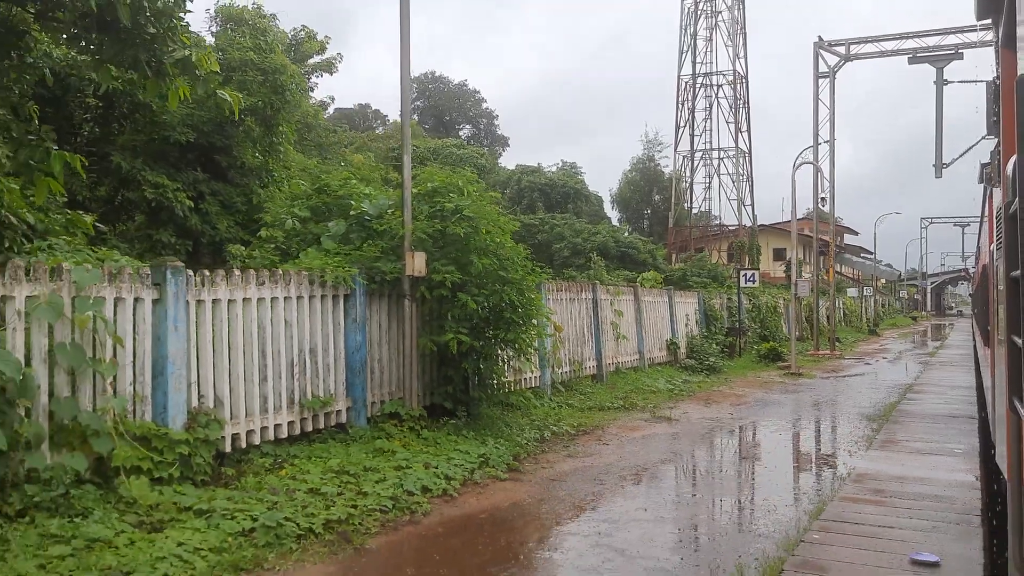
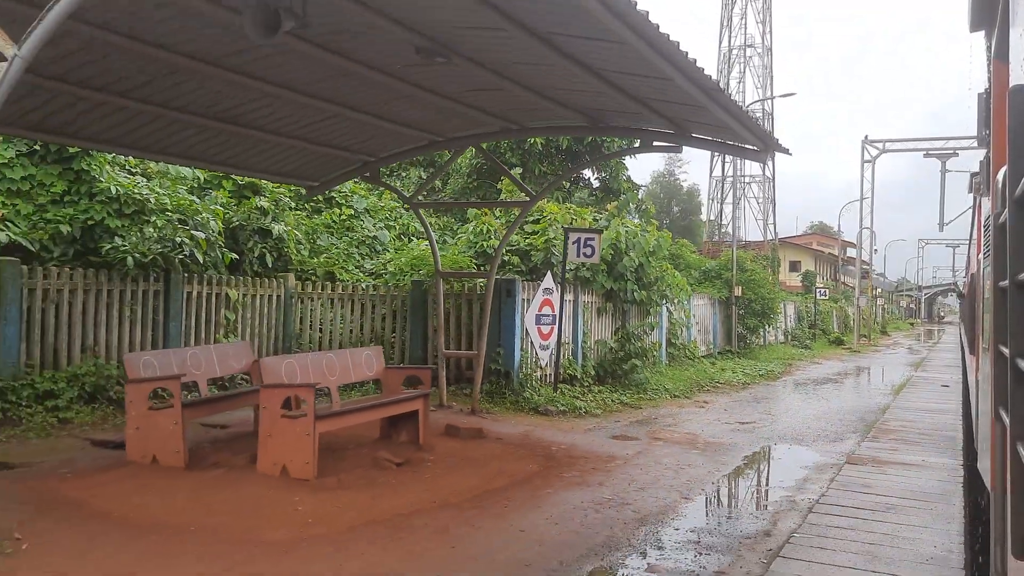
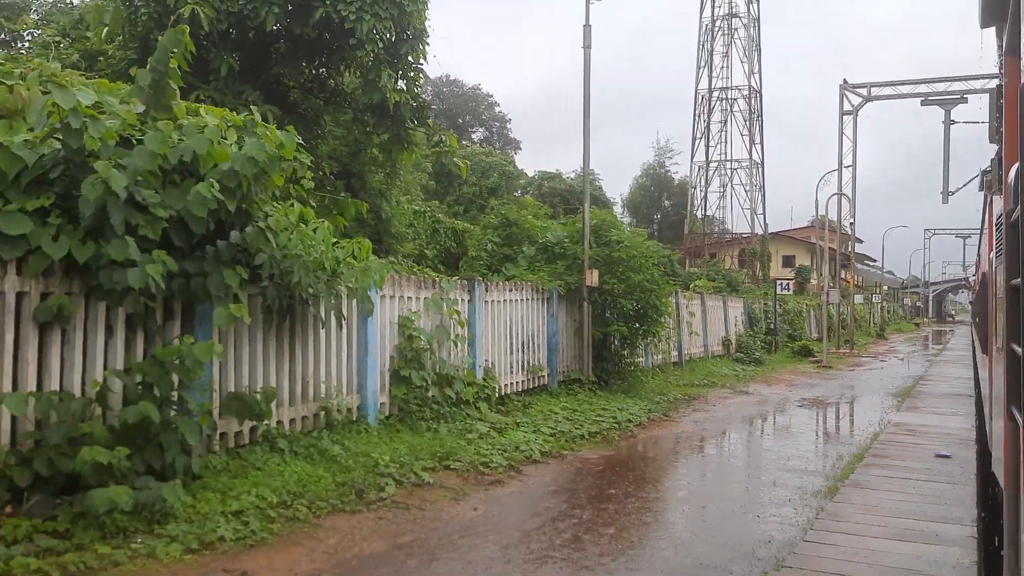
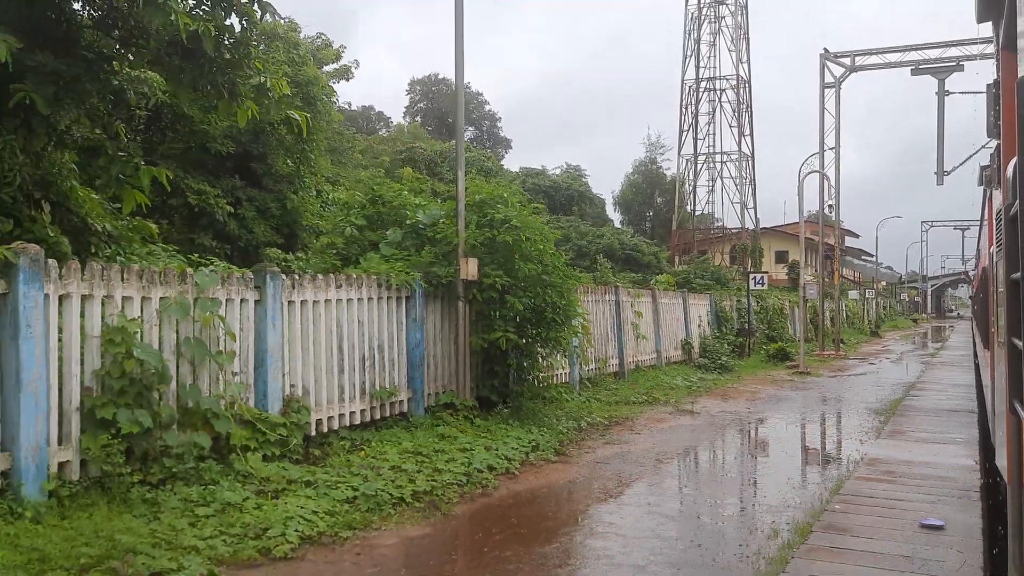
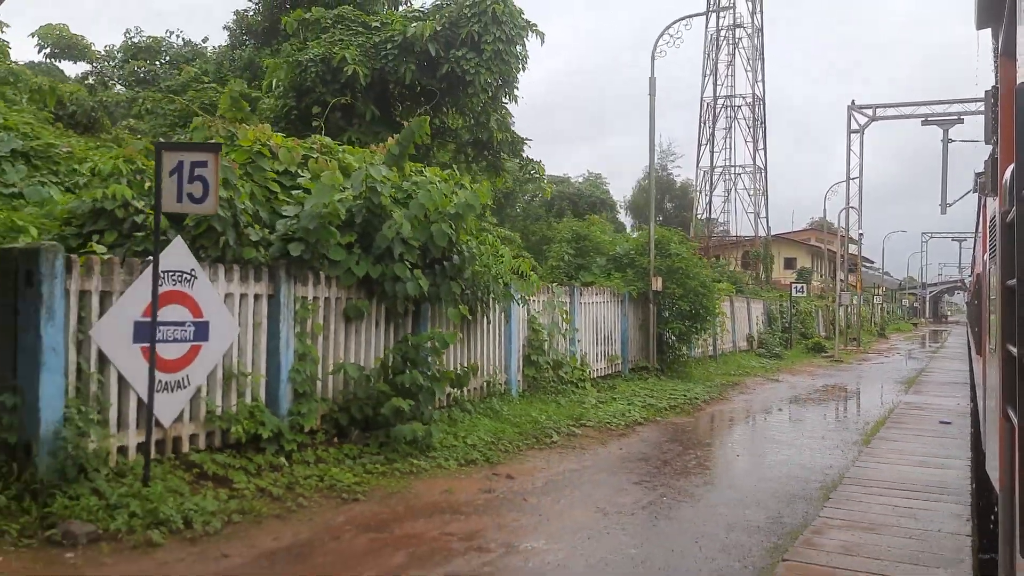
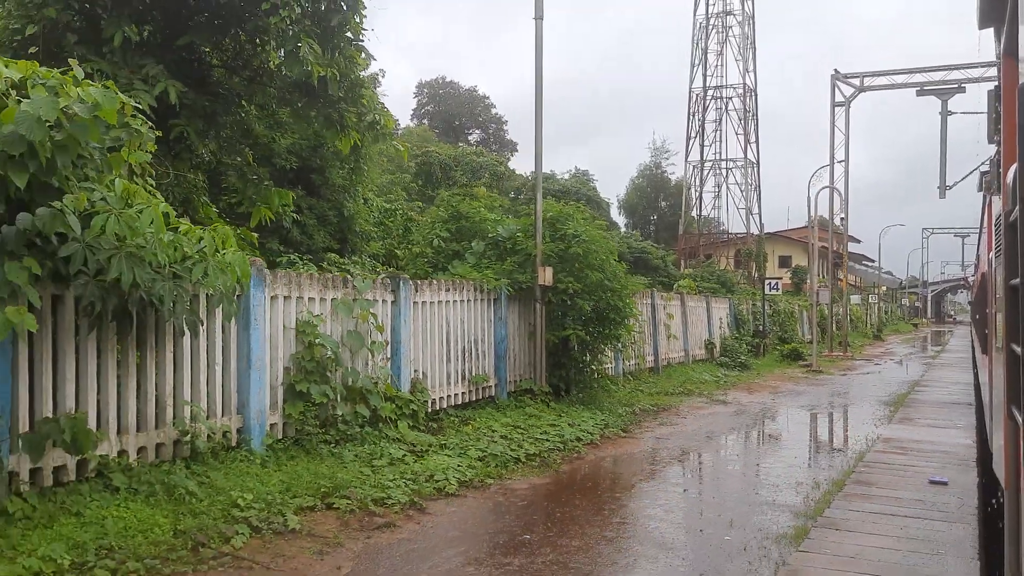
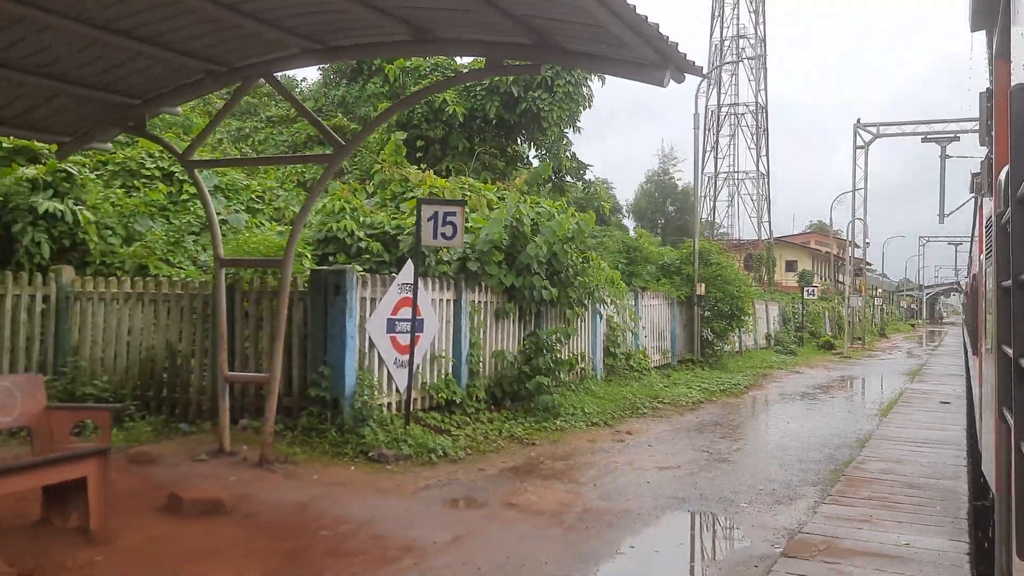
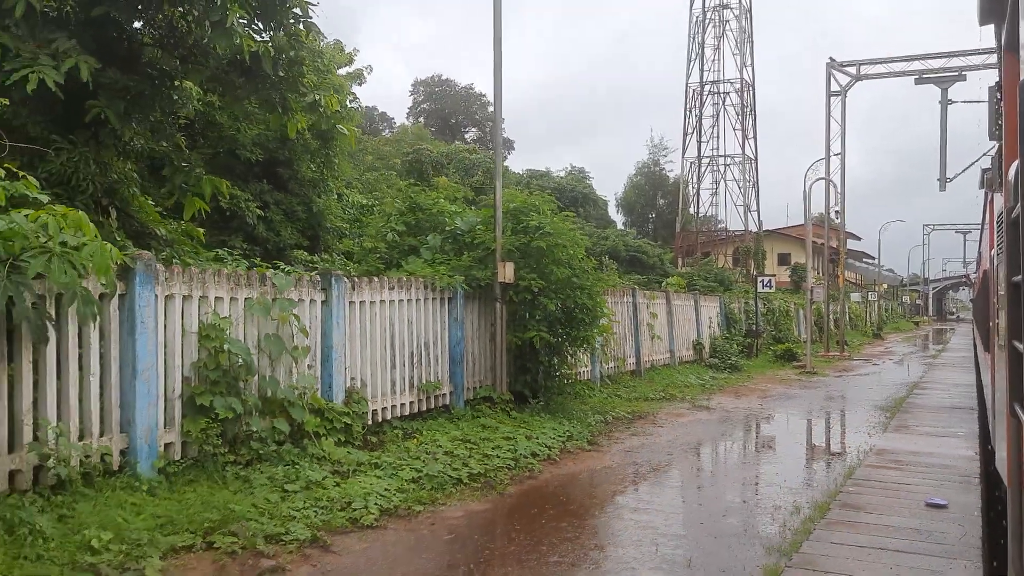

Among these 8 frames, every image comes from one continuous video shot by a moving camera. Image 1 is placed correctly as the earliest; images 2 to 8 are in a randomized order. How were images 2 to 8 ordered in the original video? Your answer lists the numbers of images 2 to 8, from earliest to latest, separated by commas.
4, 8, 6, 3, 5, 7, 2
